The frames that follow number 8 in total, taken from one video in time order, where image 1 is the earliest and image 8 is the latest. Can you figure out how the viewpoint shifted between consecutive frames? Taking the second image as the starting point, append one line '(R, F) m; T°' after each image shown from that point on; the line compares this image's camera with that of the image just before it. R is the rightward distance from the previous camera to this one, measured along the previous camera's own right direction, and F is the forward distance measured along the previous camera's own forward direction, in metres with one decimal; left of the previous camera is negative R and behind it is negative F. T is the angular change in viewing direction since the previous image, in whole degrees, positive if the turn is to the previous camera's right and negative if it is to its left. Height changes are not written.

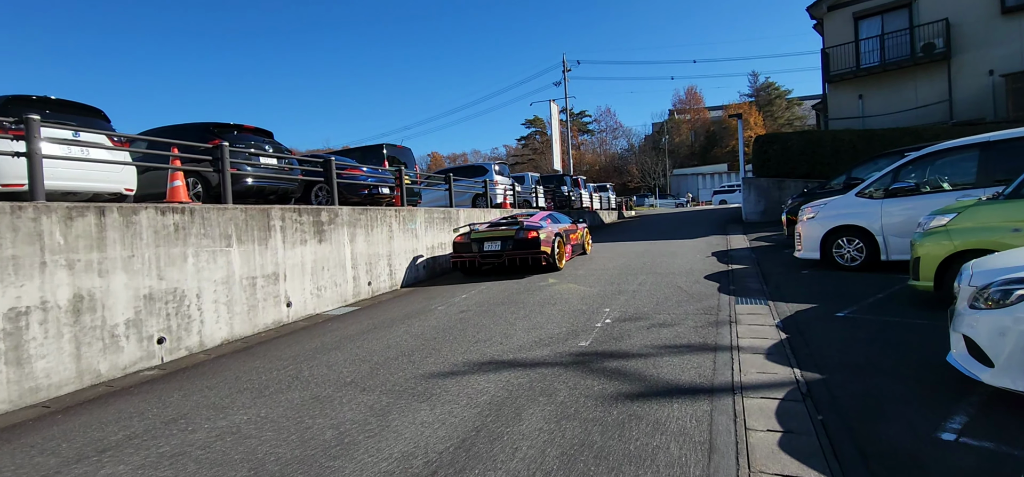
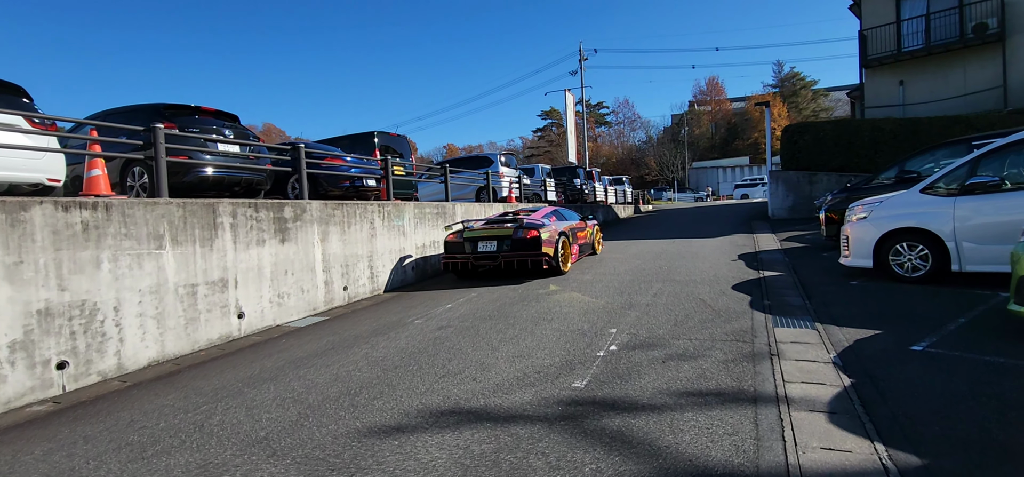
(+0.3, +1.2) m; -2°
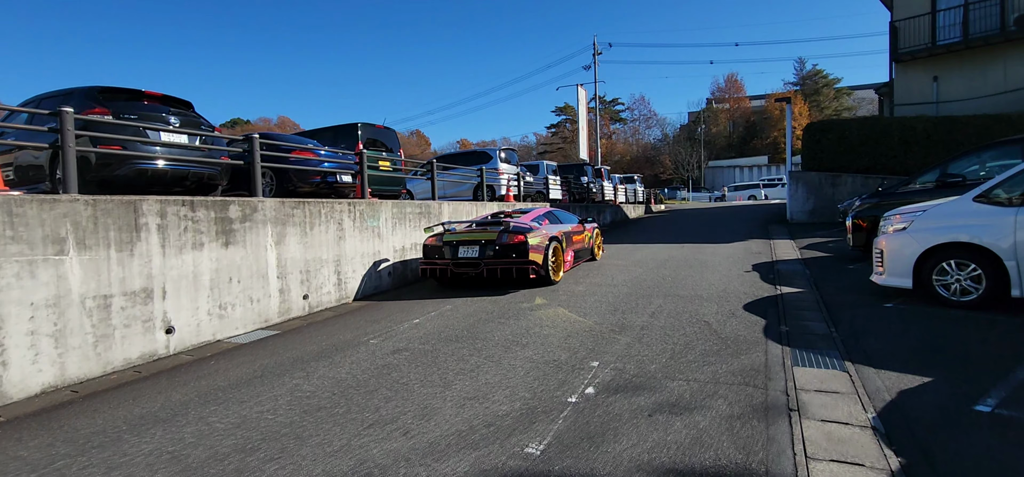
(+0.5, +1.0) m; -1°
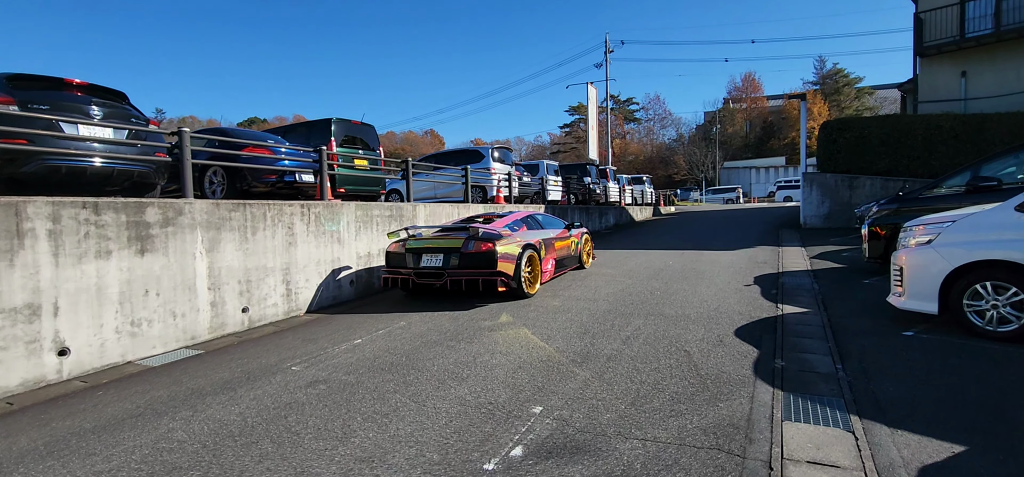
(+0.6, +0.9) m; -2°
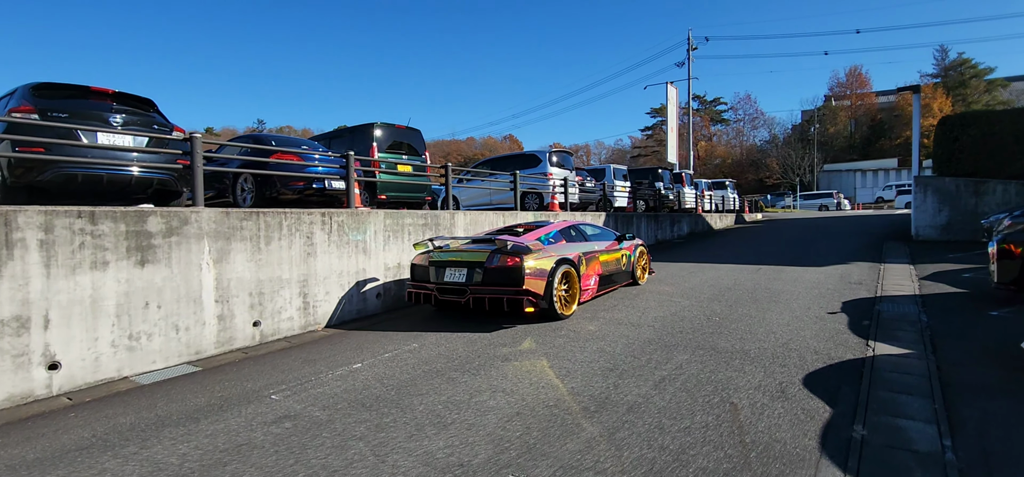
(+0.6, +0.9) m; -9°
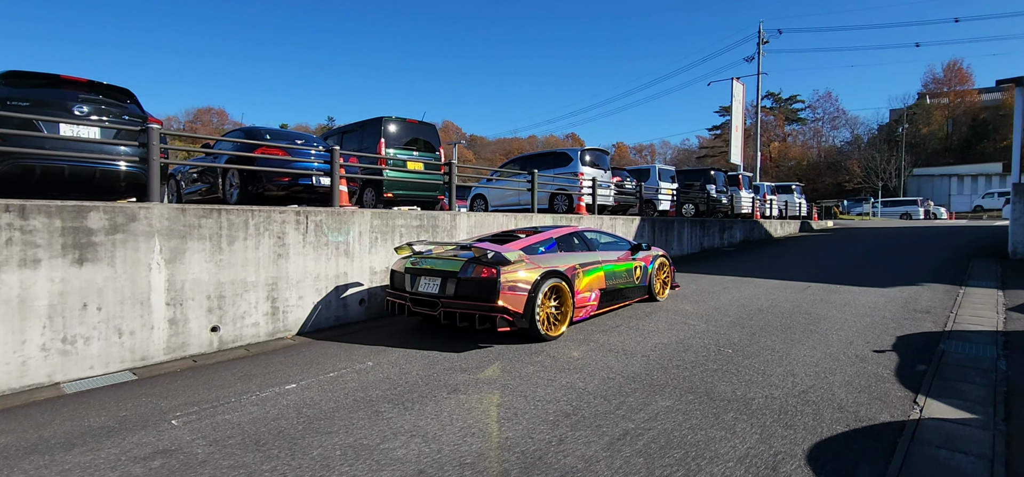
(+0.9, +0.9) m; -7°
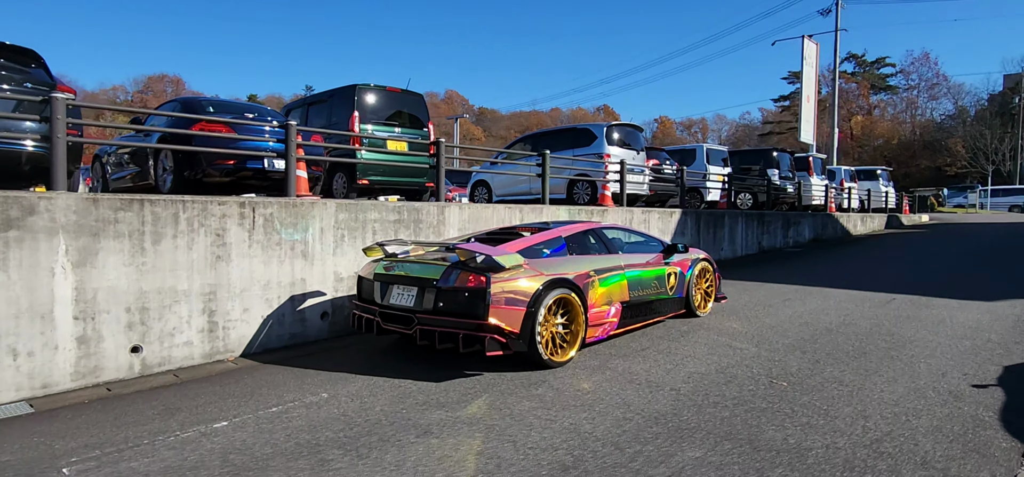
(+0.5, +1.1) m; -6°
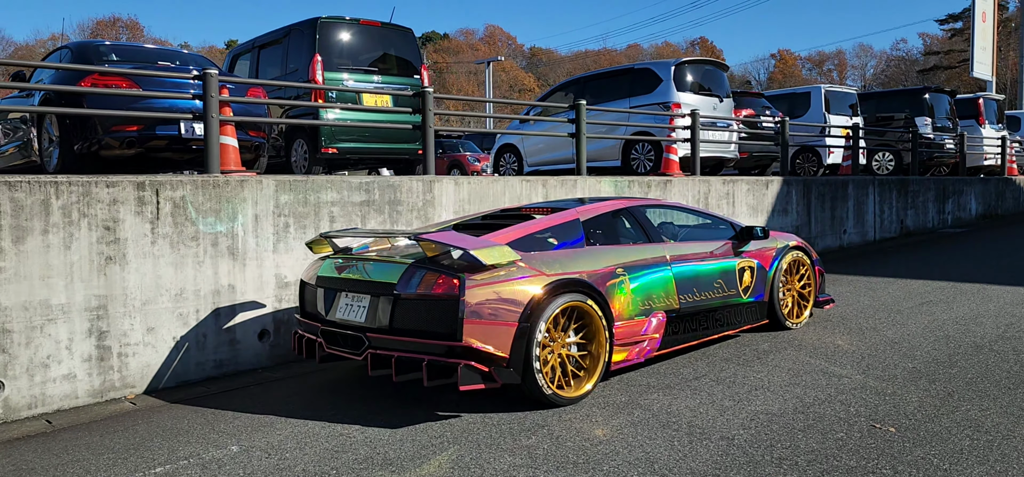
(+0.4, +1.4) m; -9°
